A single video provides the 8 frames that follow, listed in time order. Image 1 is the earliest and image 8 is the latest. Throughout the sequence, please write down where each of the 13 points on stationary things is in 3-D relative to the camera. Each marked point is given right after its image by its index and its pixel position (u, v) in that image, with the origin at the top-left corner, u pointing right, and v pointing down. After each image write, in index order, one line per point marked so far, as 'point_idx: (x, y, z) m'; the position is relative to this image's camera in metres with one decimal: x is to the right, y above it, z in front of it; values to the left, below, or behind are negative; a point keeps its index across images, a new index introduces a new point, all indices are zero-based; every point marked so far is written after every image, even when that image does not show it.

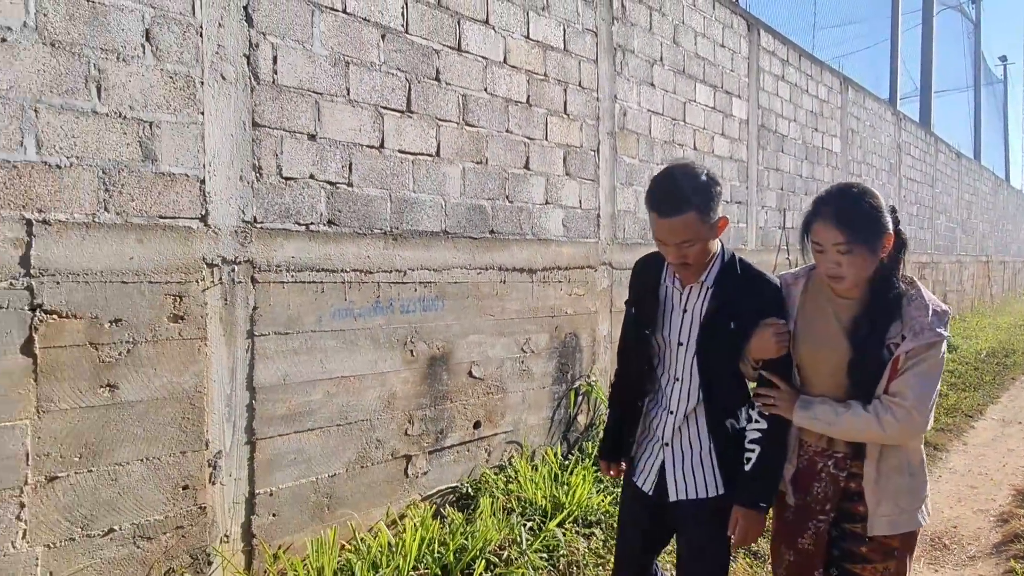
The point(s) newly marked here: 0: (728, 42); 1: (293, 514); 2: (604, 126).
0: (+1.7, +2.0, +5.9) m
1: (-0.9, -0.9, +2.9) m
2: (+0.6, +1.0, +4.5) m
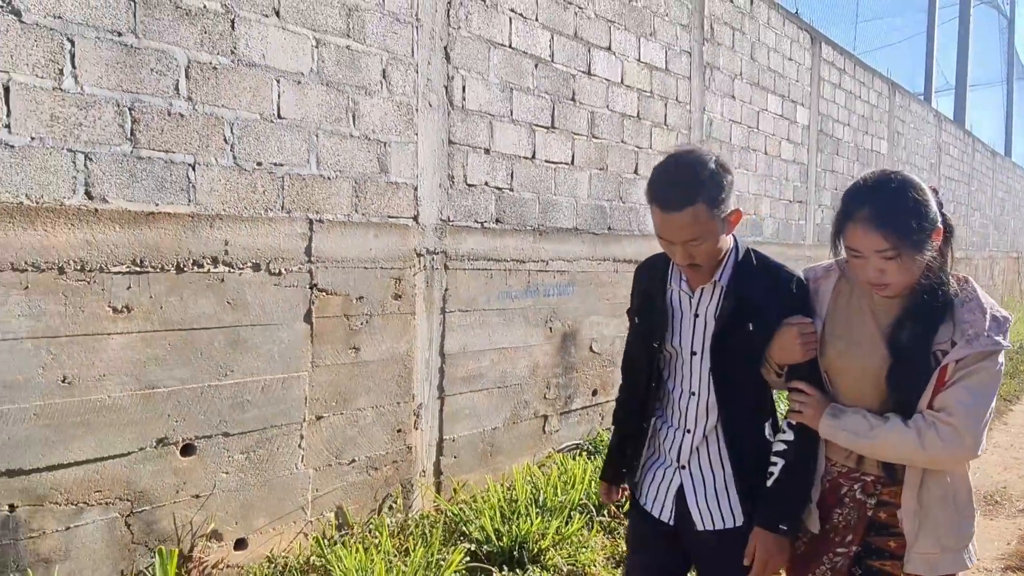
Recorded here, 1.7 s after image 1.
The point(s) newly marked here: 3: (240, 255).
0: (+2.5, +2.0, +6.4) m
1: (-0.2, -0.8, +3.6) m
2: (+1.3, +1.1, +5.1) m
3: (-1.0, +0.1, +2.6) m
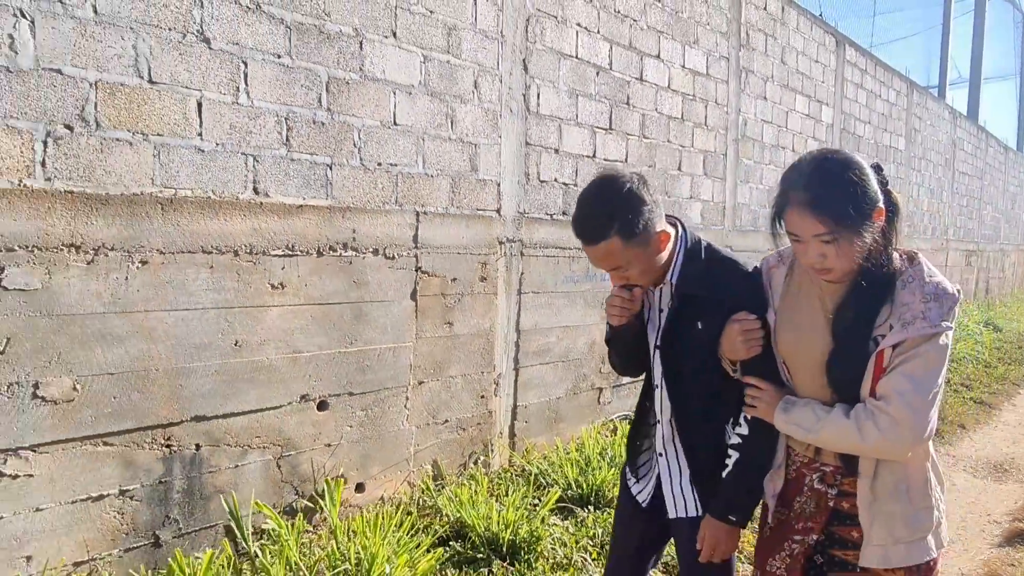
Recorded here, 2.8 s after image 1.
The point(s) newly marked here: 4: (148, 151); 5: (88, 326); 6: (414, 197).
0: (+2.9, +2.1, +6.8) m
1: (+0.1, -0.7, +4.0) m
2: (+1.7, +1.2, +5.6) m
3: (-0.6, +0.2, +3.1) m
4: (-1.2, +0.4, +2.4) m
5: (-1.3, -0.1, +2.3) m
6: (-0.4, +0.4, +3.3) m
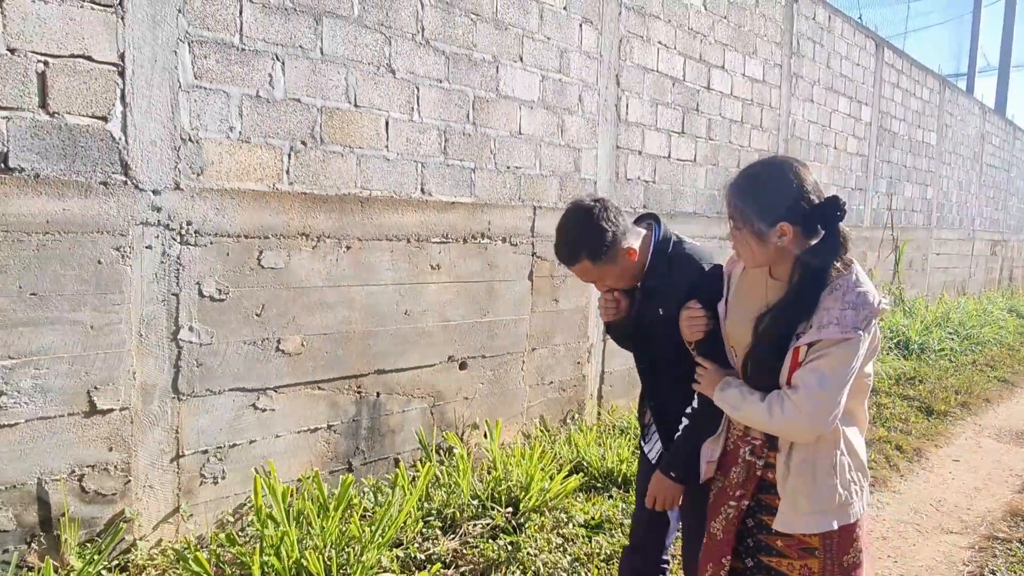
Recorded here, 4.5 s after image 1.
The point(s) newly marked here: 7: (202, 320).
0: (+3.5, +2.3, +7.4) m
1: (+0.7, -0.6, +4.7) m
2: (+2.2, +1.3, +6.1) m
3: (-0.1, +0.3, +3.7) m
4: (-0.7, +0.5, +3.1) m
5: (-0.8, 0.0, +3.0) m
6: (+0.1, +0.5, +3.9) m
7: (-1.1, -0.1, +2.7) m
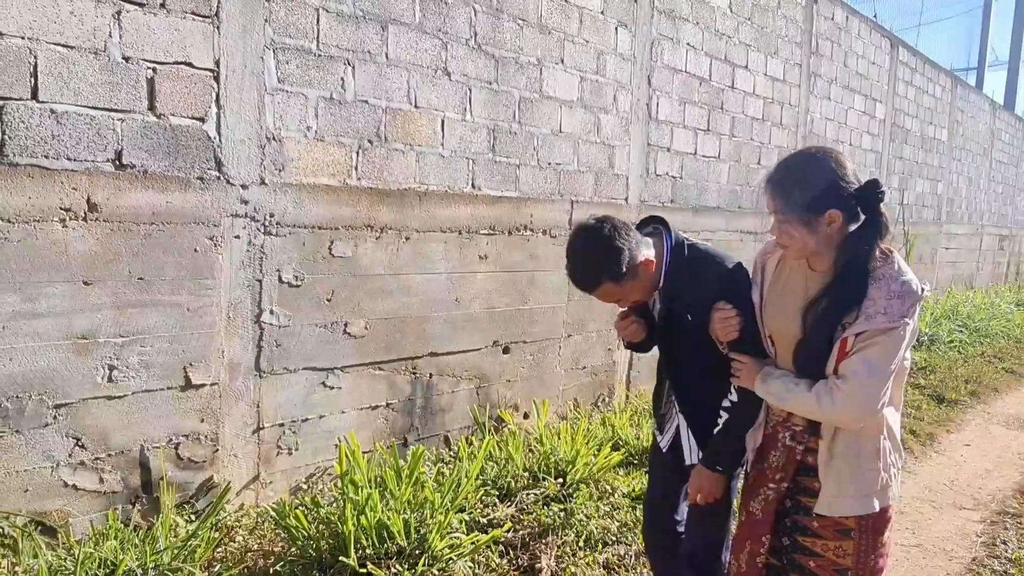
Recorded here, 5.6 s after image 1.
0: (+3.7, +2.3, +7.6) m
1: (+0.9, -0.6, +4.9) m
2: (+2.5, +1.3, +6.4) m
3: (+0.1, +0.3, +4.0) m
4: (-0.4, +0.6, +3.3) m
5: (-0.6, 0.0, +3.2) m
6: (+0.3, +0.6, +4.1) m
7: (-0.9, -0.1, +2.9) m
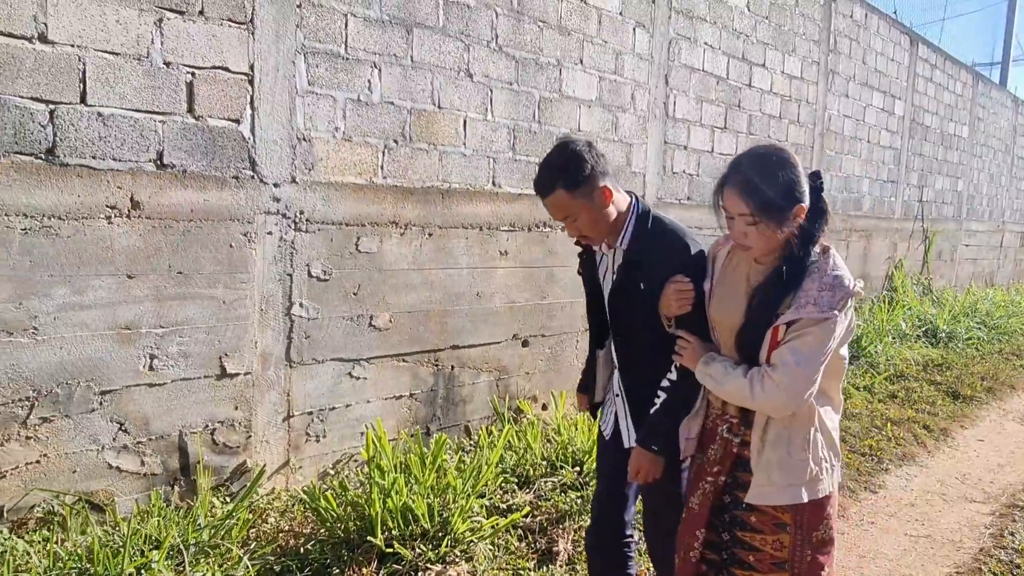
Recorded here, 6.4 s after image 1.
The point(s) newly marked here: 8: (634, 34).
0: (+3.9, +2.4, +7.6) m
1: (+1.0, -0.5, +5.0) m
2: (+2.6, +1.4, +6.4) m
3: (+0.2, +0.4, +4.1) m
4: (-0.3, +0.6, +3.4) m
5: (-0.5, 0.0, +3.3) m
6: (+0.4, +0.6, +4.2) m
7: (-0.8, 0.0, +3.0) m
8: (+0.7, +1.5, +4.4) m
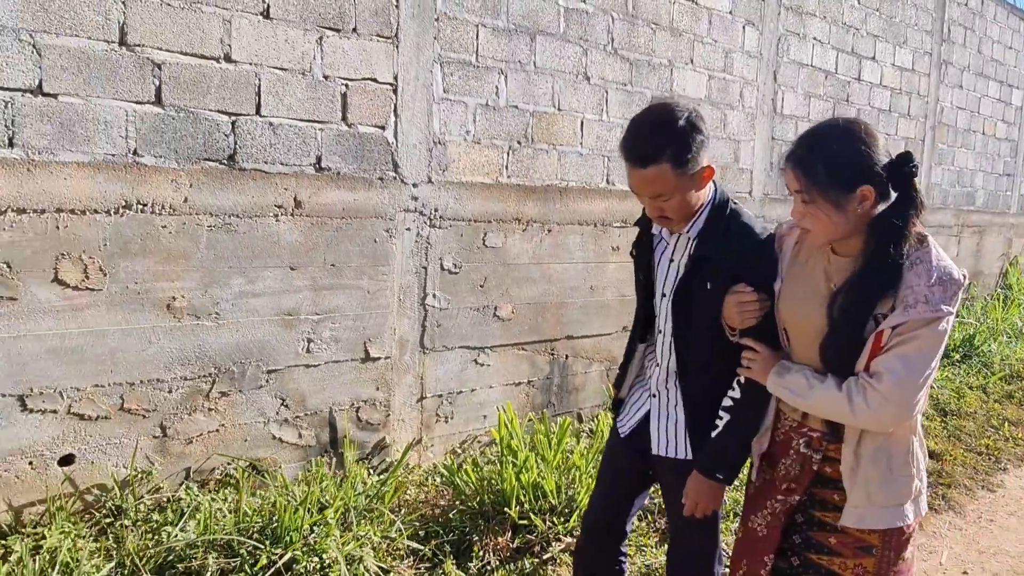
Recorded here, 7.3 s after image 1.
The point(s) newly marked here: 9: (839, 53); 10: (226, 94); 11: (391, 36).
0: (+4.9, +2.4, +7.3) m
1: (+1.7, -0.5, +5.1) m
2: (+3.5, +1.4, +6.2) m
3: (+0.9, +0.4, +4.2) m
4: (+0.2, +0.6, +3.6) m
5: (0.0, +0.1, +3.5) m
6: (+1.1, +0.6, +4.3) m
7: (-0.3, 0.0, +3.3) m
8: (+1.4, +1.5, +4.4) m
9: (+2.3, +1.6, +5.2) m
10: (-1.0, +0.7, +2.6) m
11: (-0.5, +1.0, +3.0) m
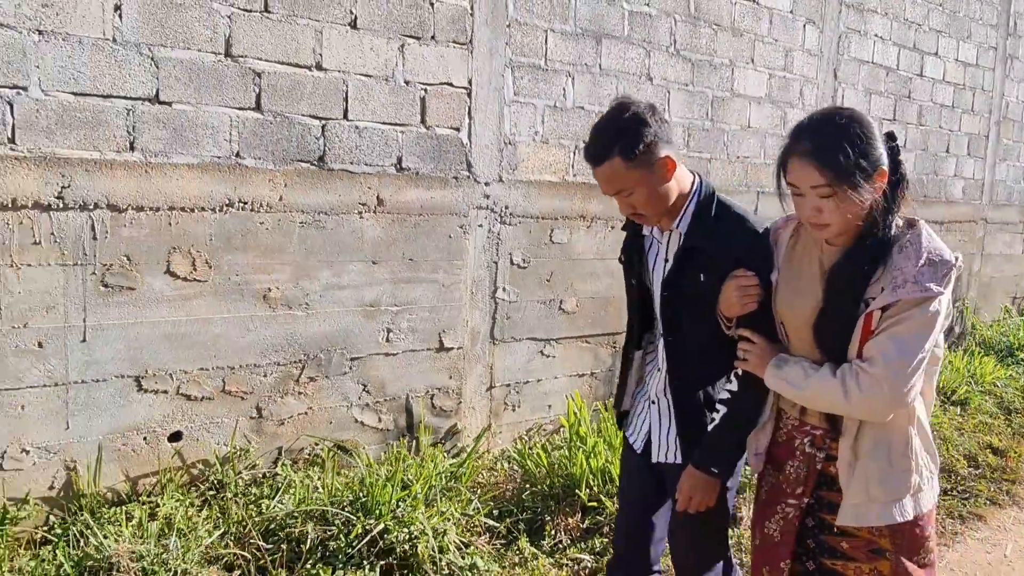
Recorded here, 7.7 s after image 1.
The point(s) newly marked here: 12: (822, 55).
0: (+5.5, +2.4, +7.1) m
1: (+2.1, -0.5, +5.1) m
2: (+4.0, +1.4, +6.1) m
3: (+1.2, +0.4, +4.3) m
4: (+0.5, +0.7, +3.7) m
5: (+0.4, +0.1, +3.7) m
6: (+1.5, +0.6, +4.4) m
7: (0.0, 0.0, +3.4) m
8: (+1.8, +1.6, +4.5) m
9: (+2.7, +1.7, +5.2) m
10: (-0.7, +0.7, +2.8) m
11: (-0.2, +1.0, +3.1) m
12: (+1.9, +1.5, +4.6) m
